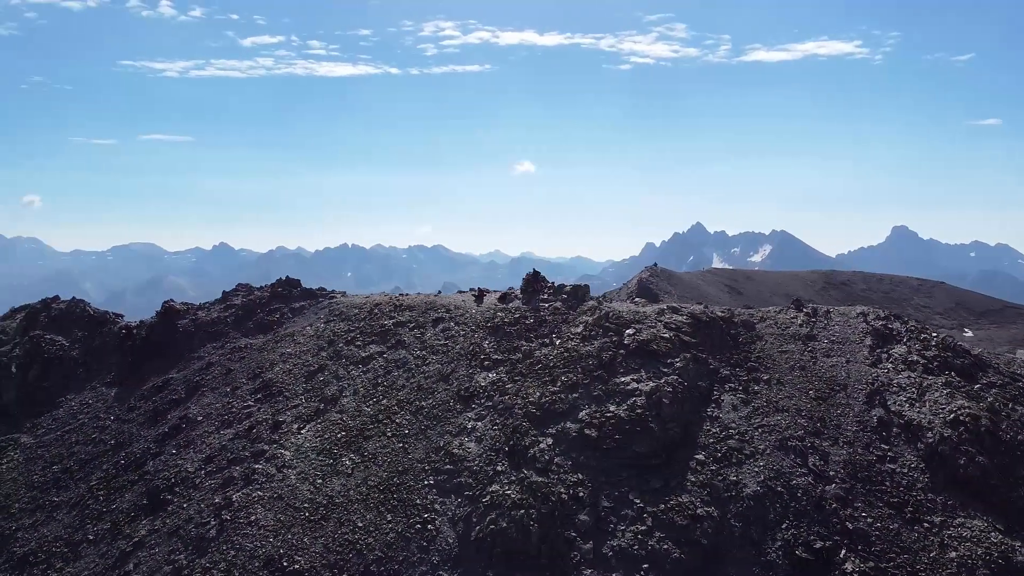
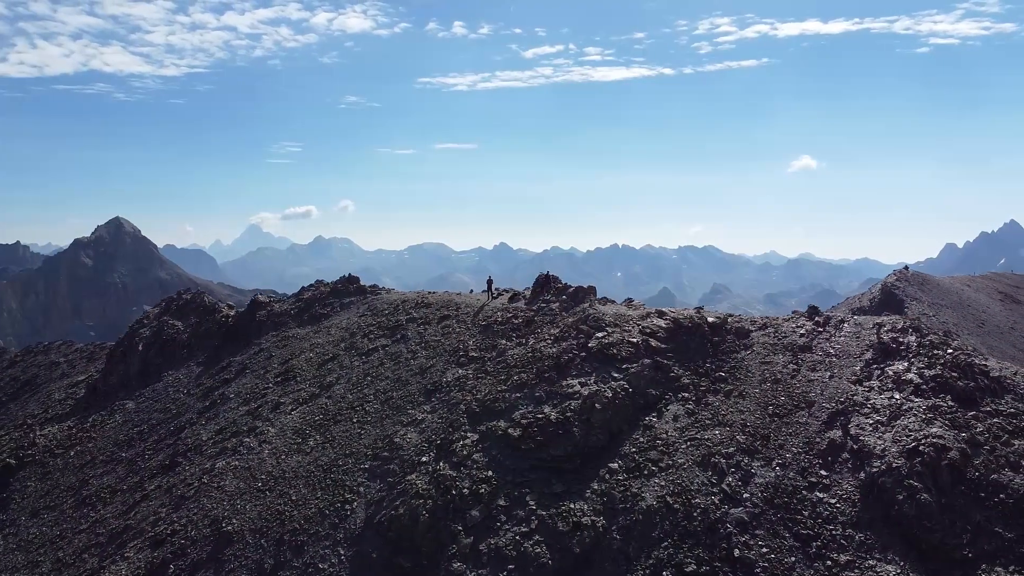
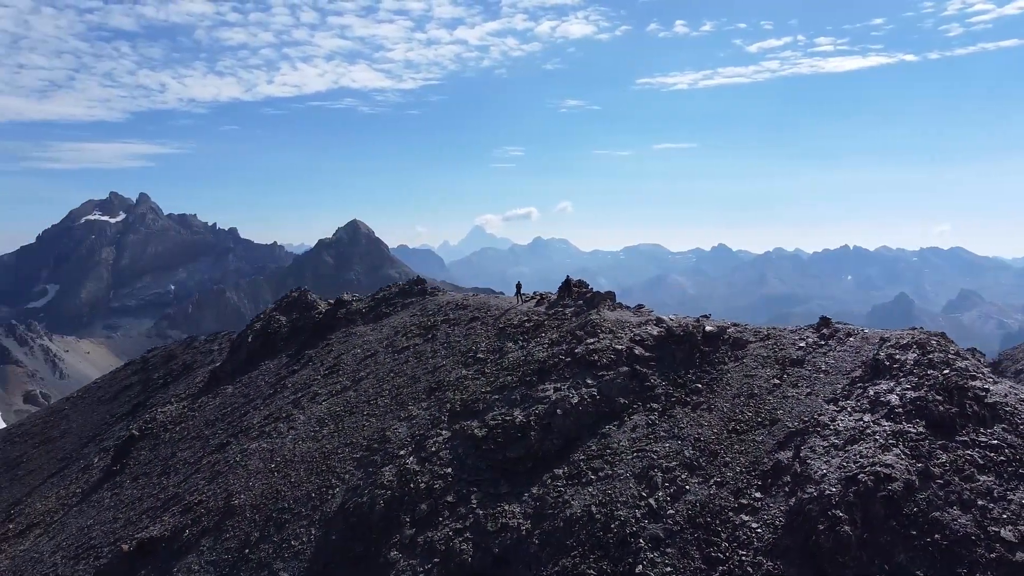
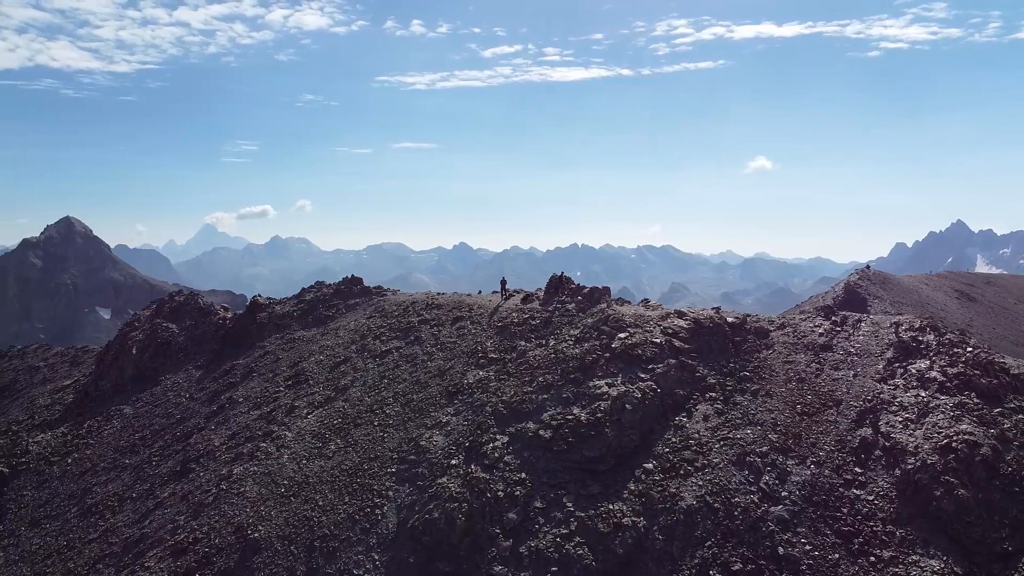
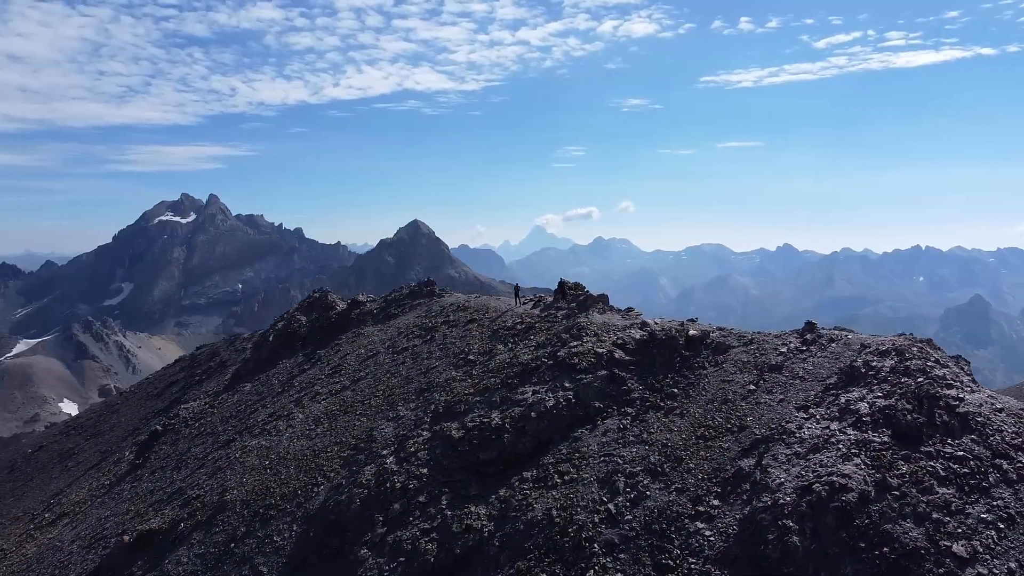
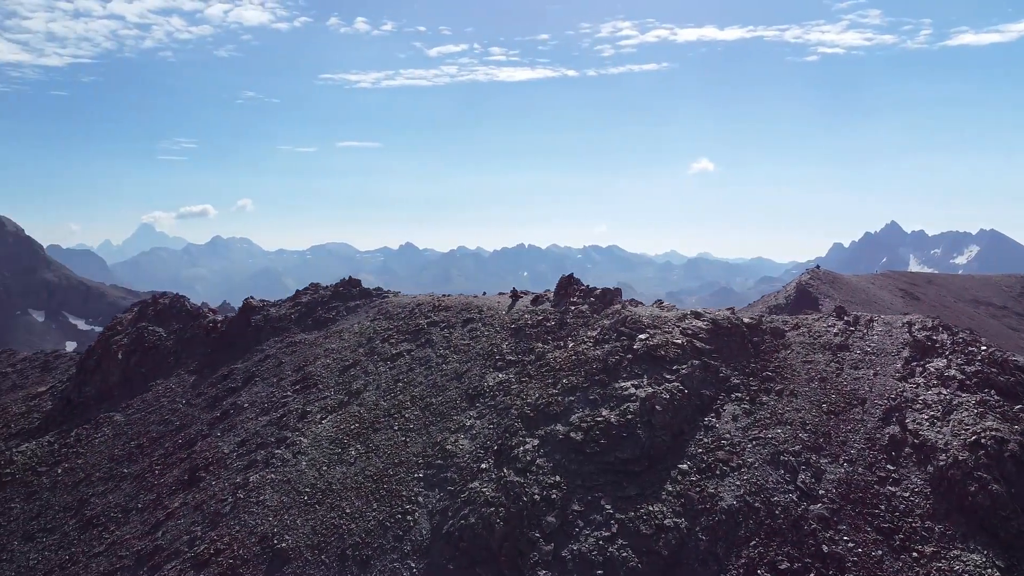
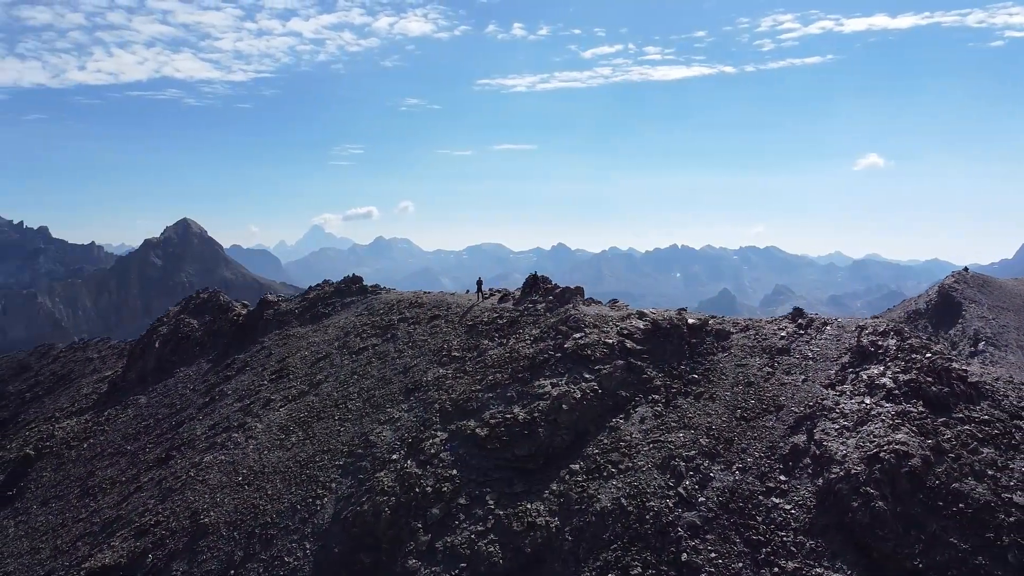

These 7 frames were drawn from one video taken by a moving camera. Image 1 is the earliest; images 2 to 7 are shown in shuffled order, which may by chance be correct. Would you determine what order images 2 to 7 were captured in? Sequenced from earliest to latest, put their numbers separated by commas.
6, 4, 2, 7, 3, 5
